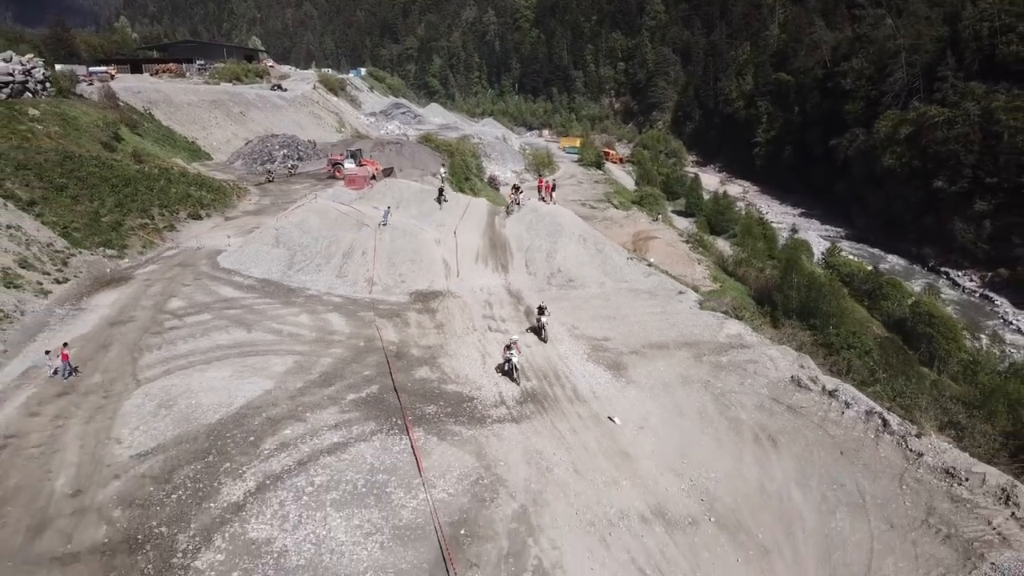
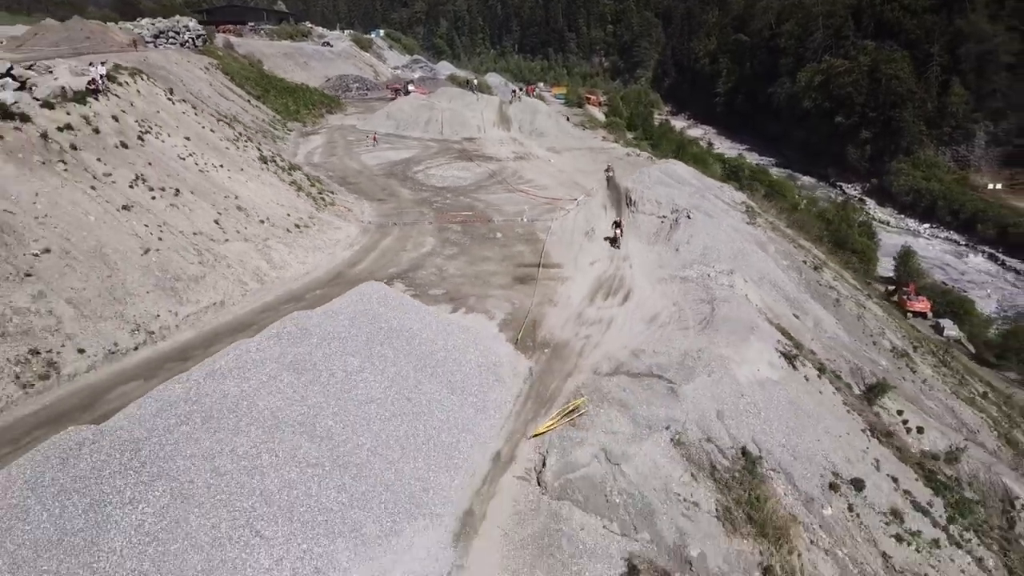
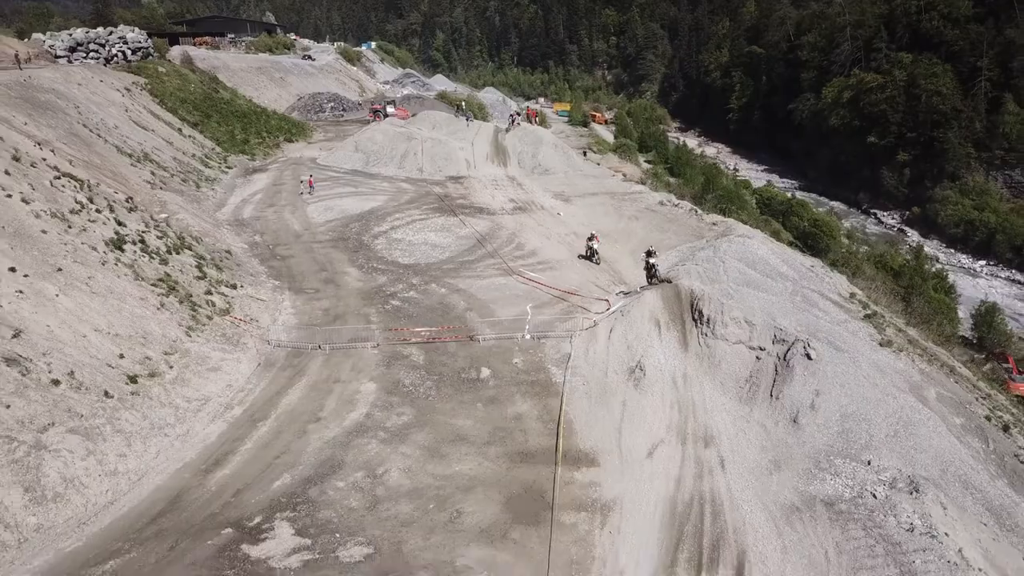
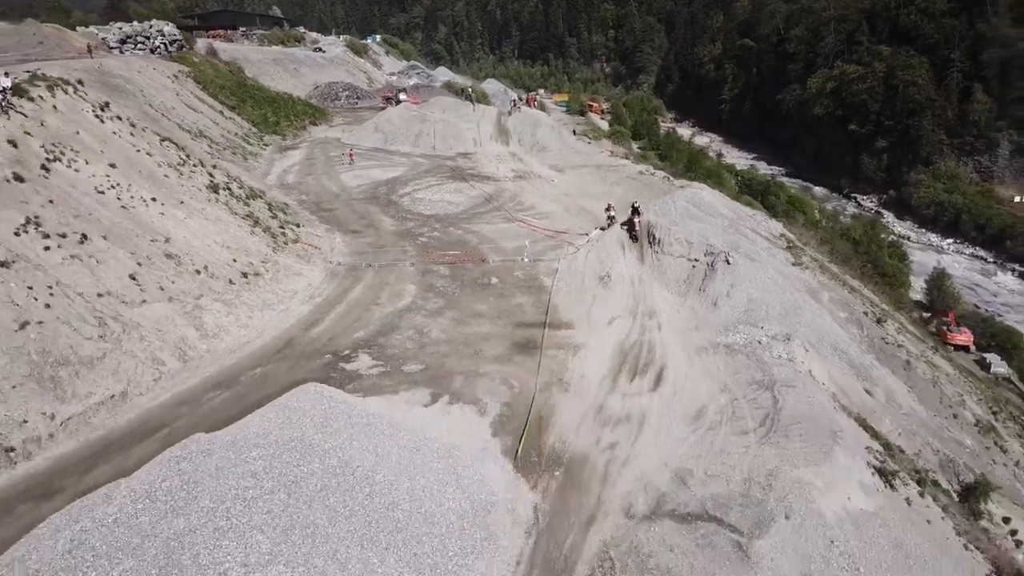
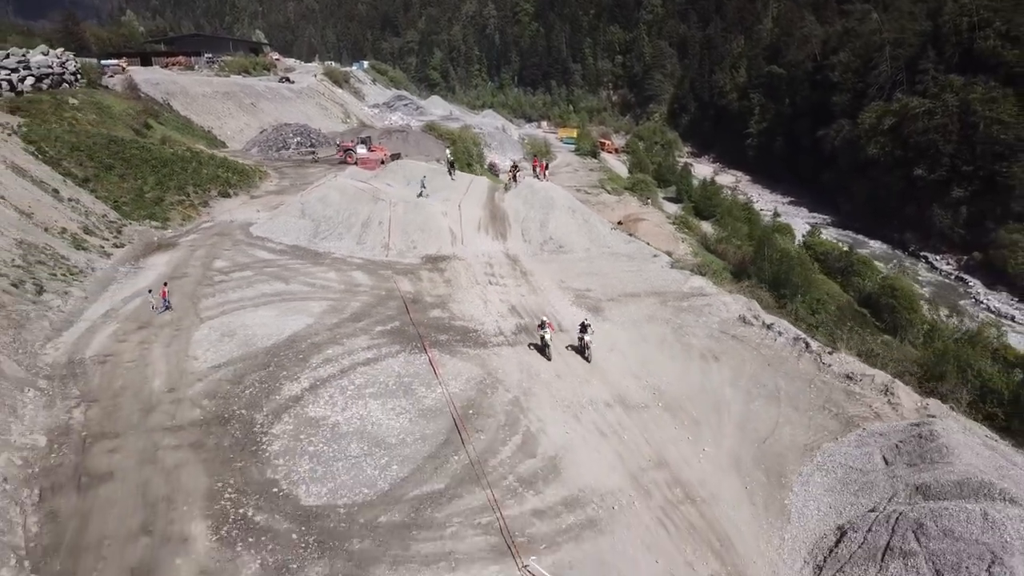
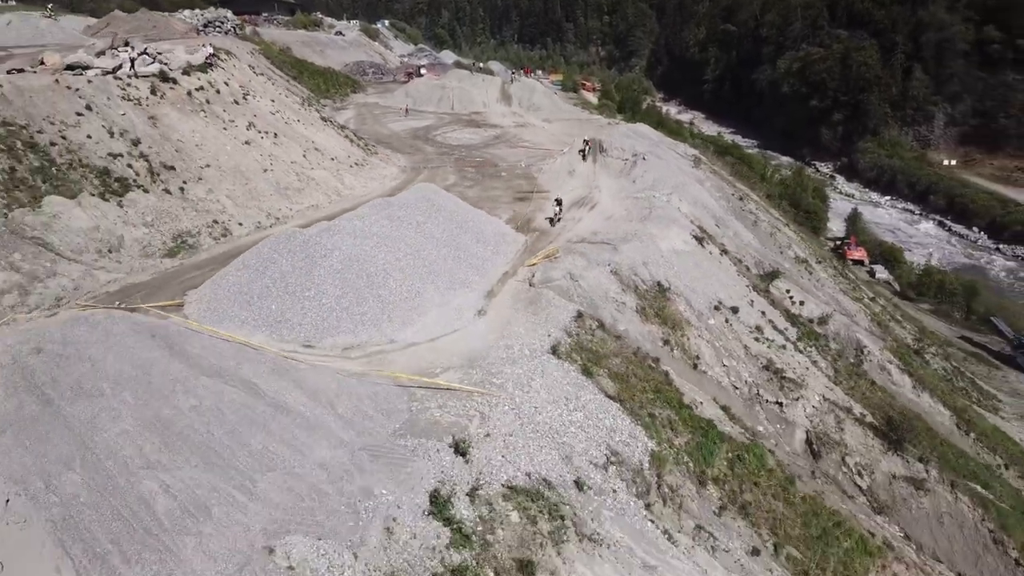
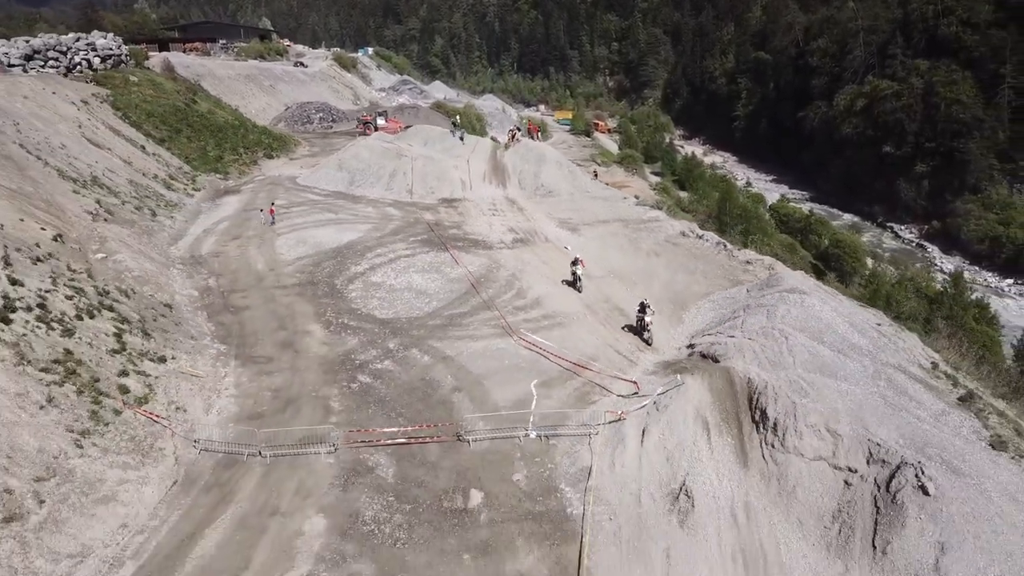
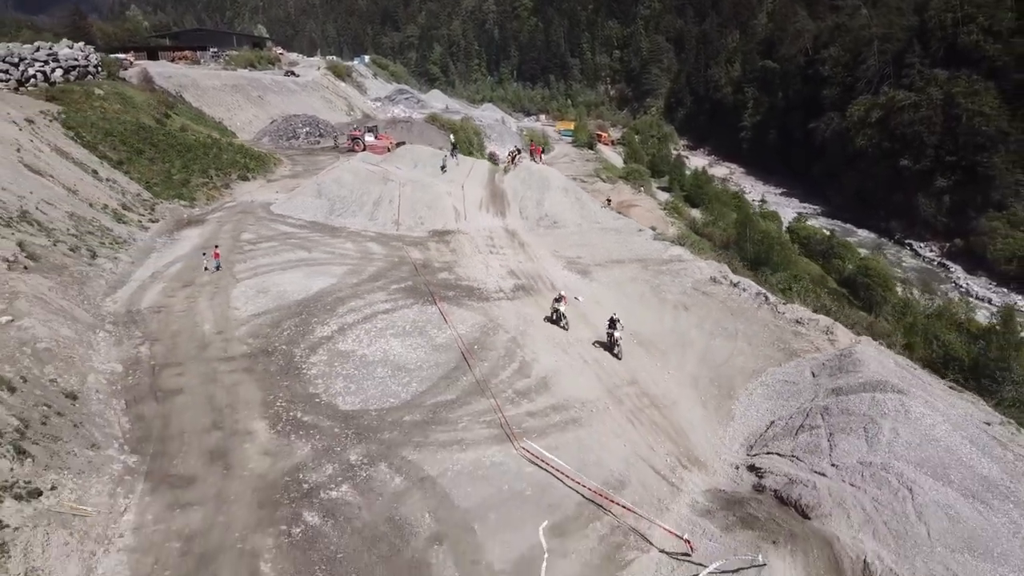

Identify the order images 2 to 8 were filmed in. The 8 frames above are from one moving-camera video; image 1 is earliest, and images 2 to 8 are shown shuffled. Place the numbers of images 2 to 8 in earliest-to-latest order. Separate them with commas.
5, 8, 7, 3, 4, 2, 6
